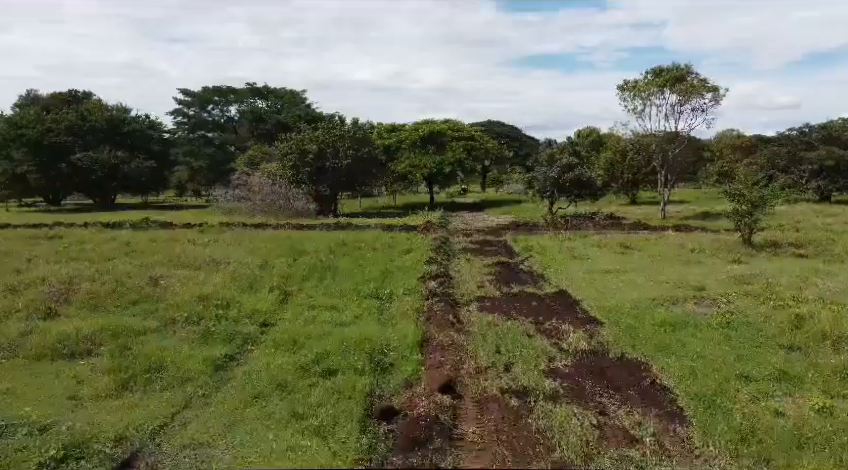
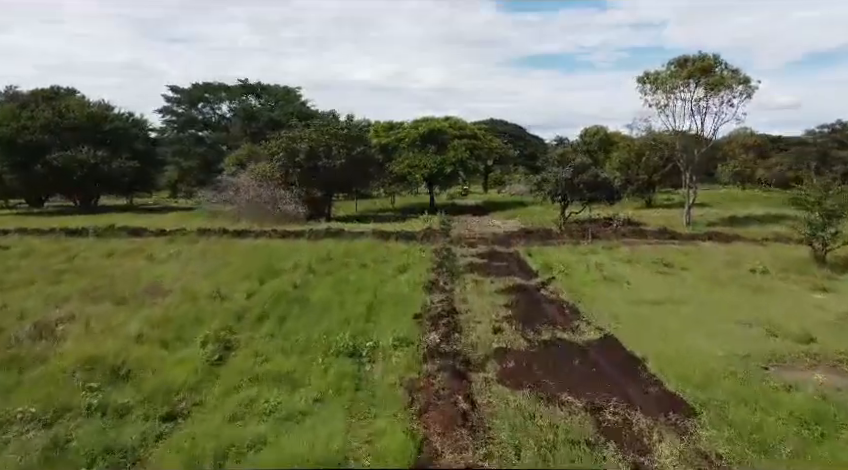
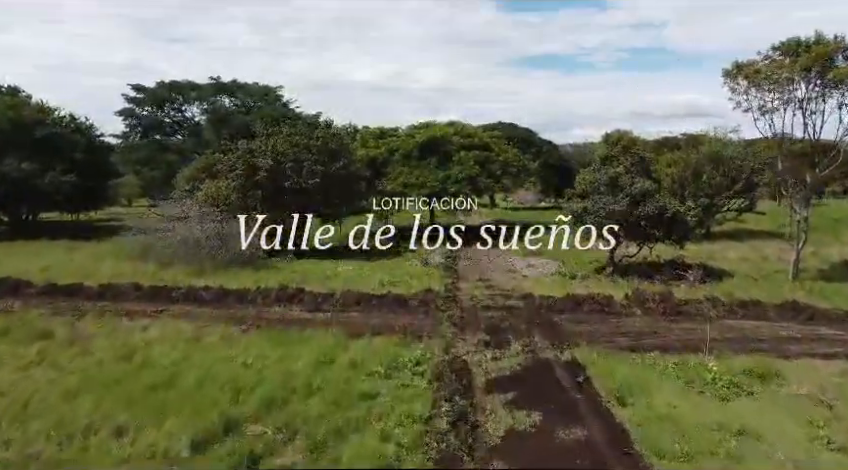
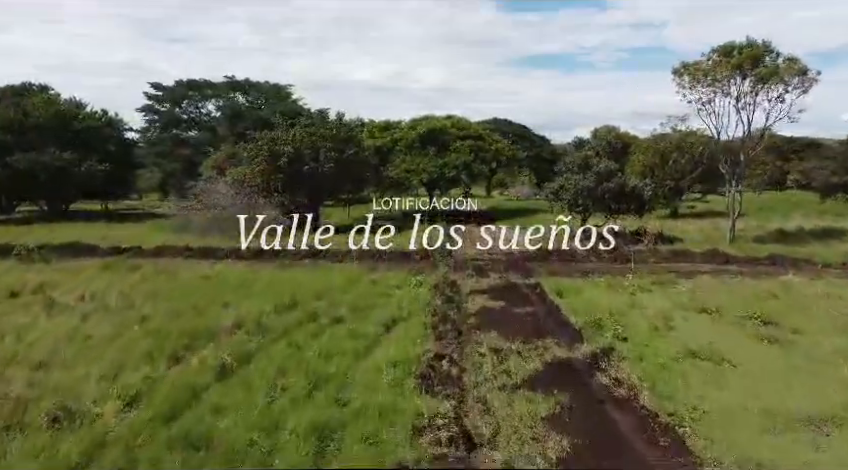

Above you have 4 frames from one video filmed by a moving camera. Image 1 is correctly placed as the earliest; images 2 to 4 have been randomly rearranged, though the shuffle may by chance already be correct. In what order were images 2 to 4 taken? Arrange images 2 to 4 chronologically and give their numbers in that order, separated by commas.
2, 4, 3
